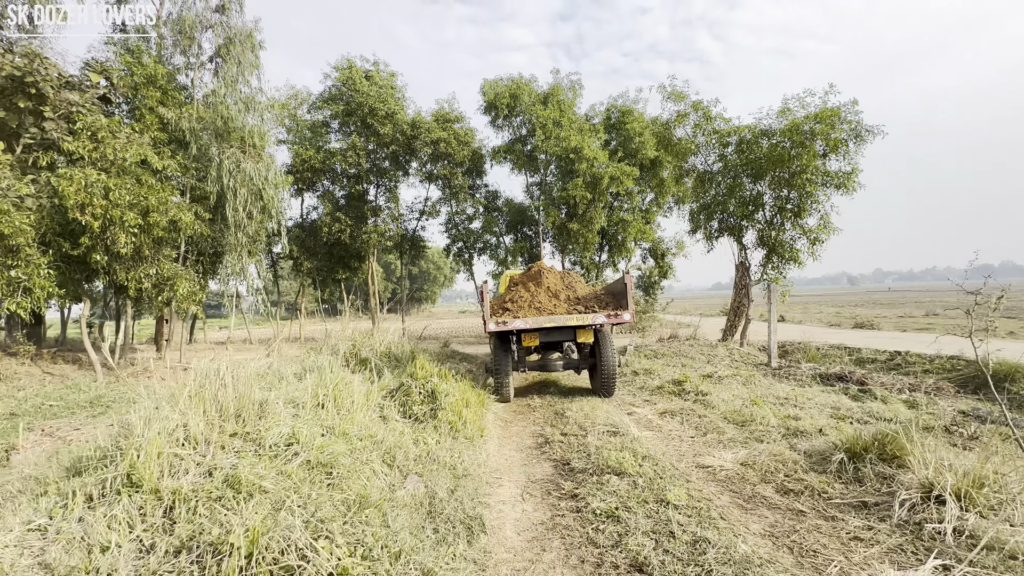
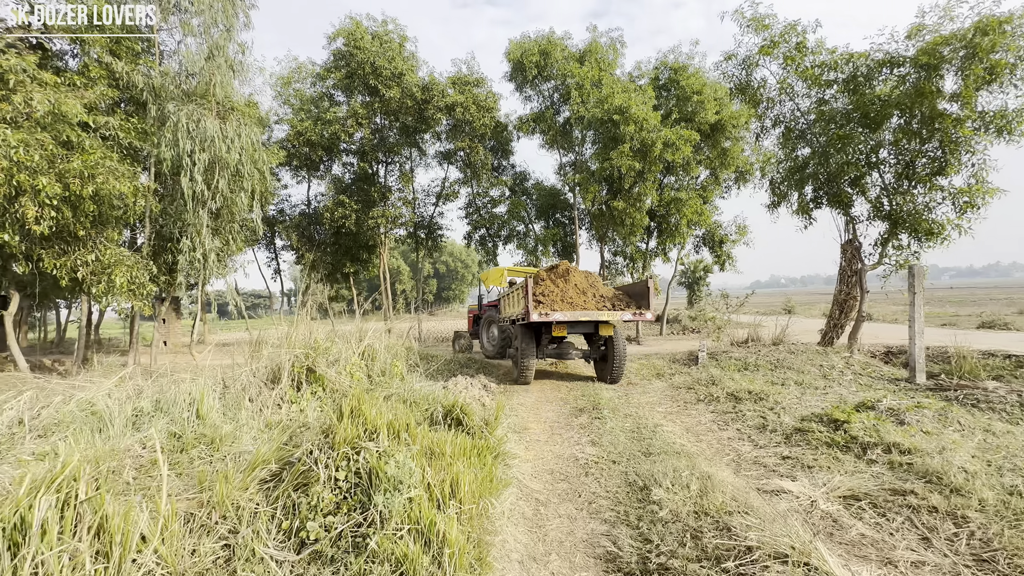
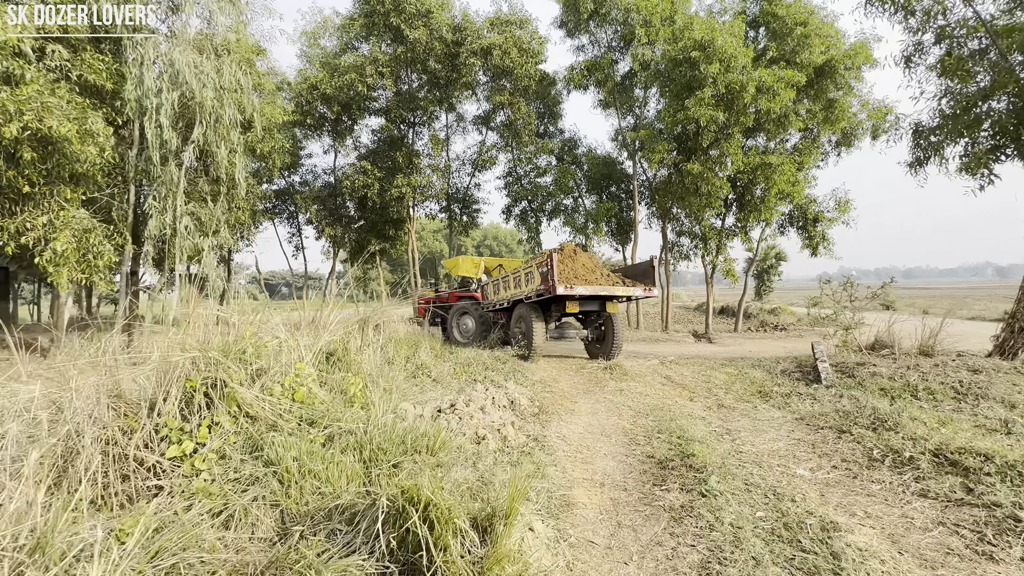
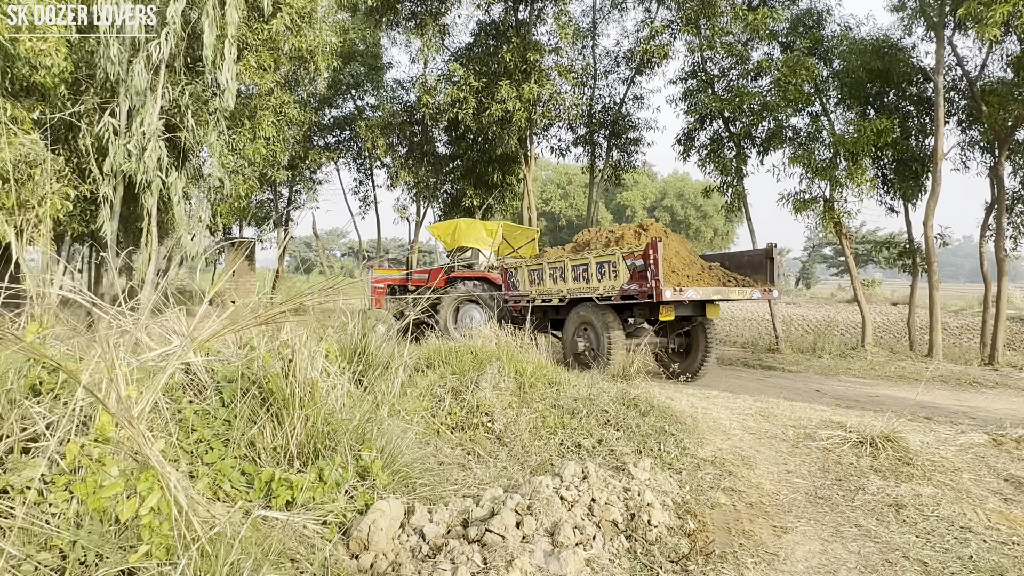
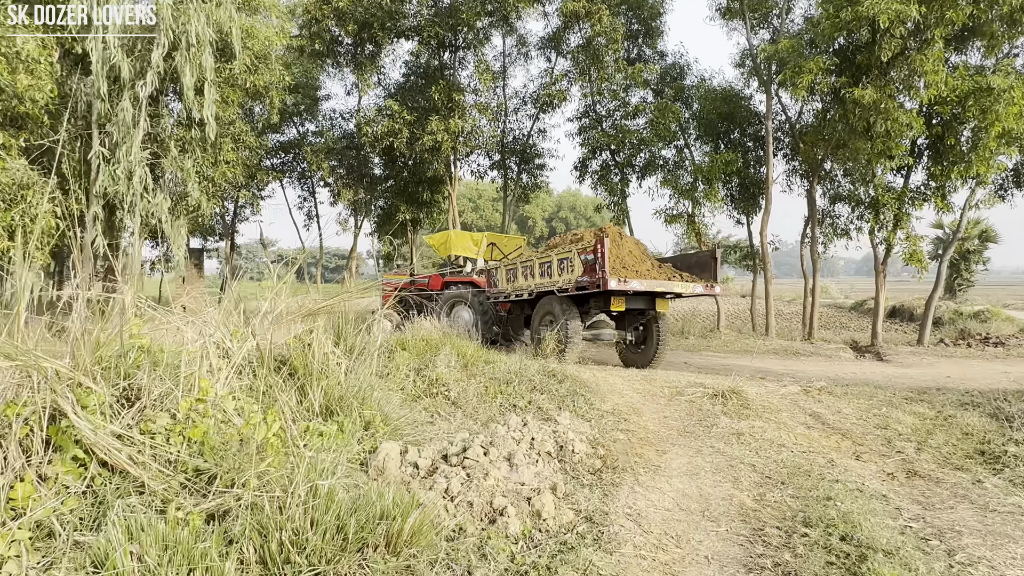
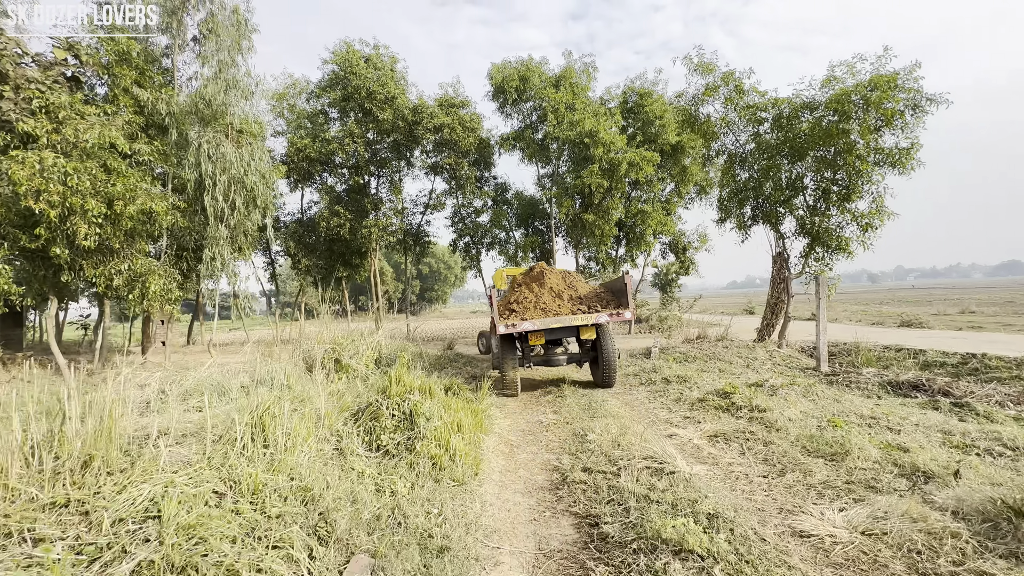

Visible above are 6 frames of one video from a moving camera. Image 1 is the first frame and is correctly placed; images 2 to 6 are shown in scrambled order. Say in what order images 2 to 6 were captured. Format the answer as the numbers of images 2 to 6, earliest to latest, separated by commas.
6, 2, 3, 5, 4
